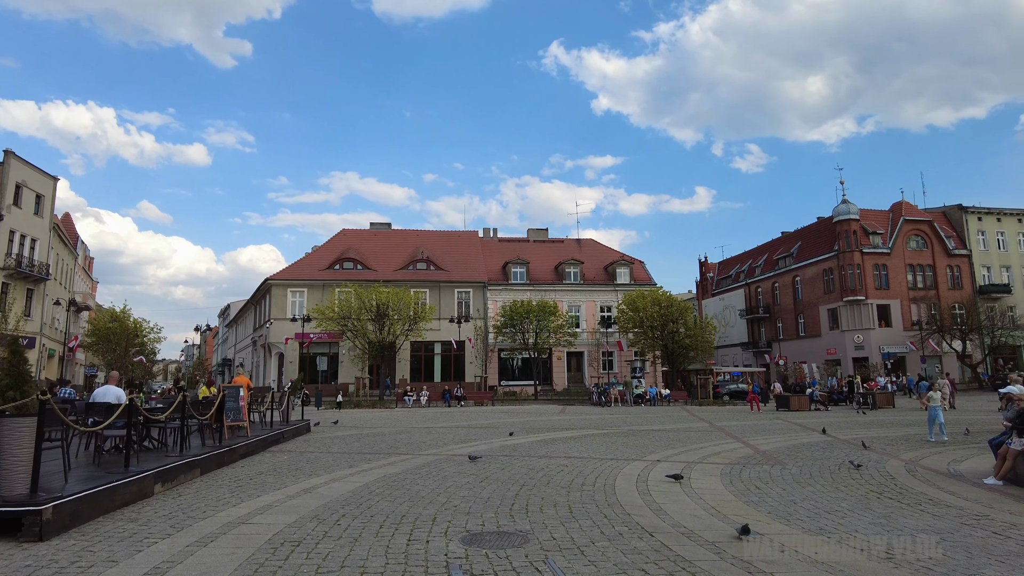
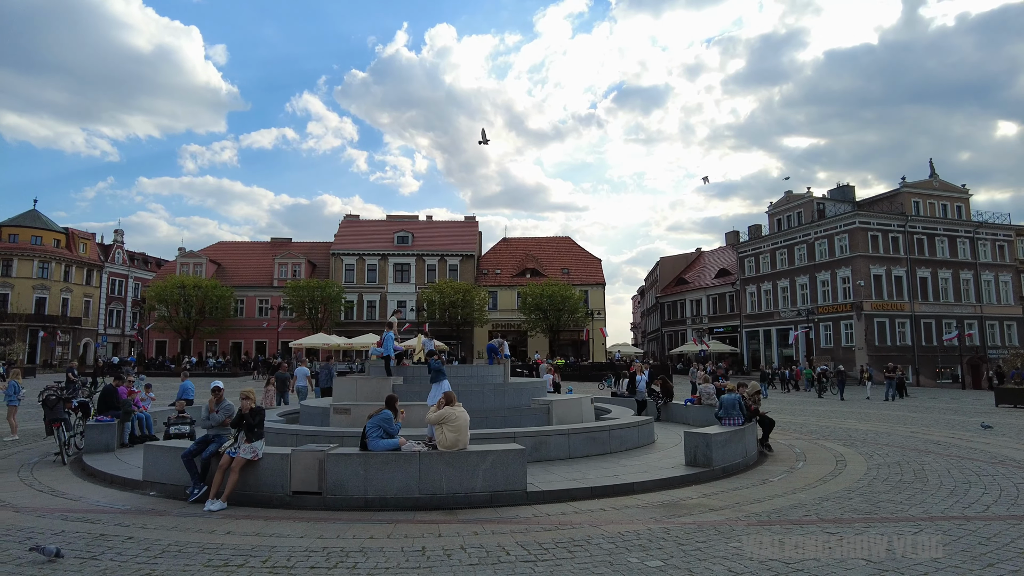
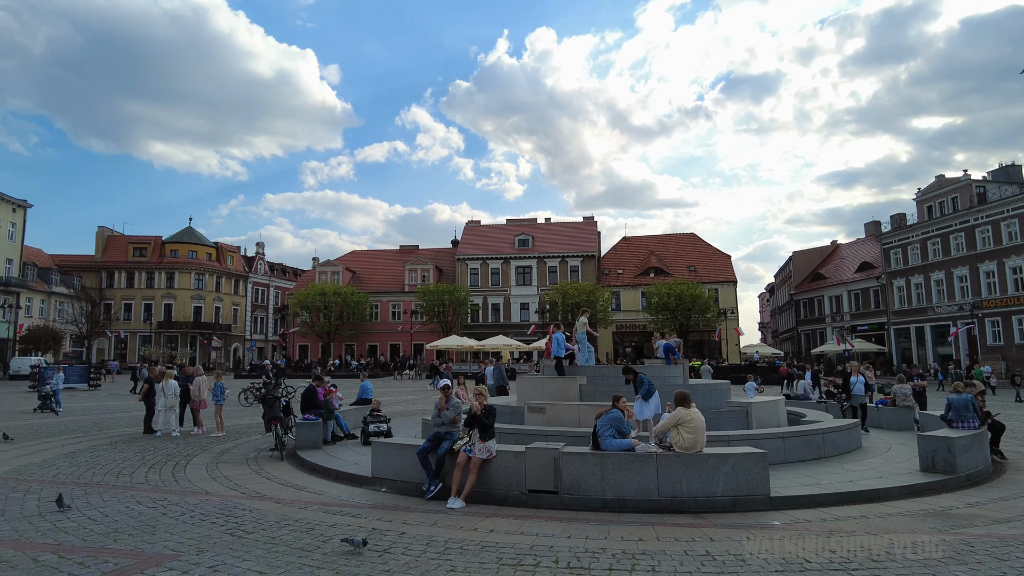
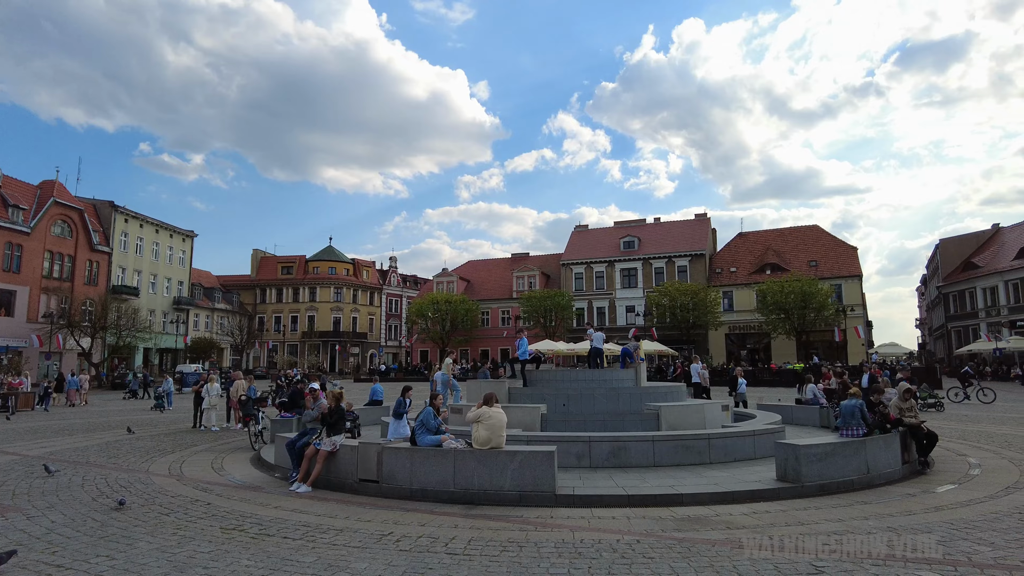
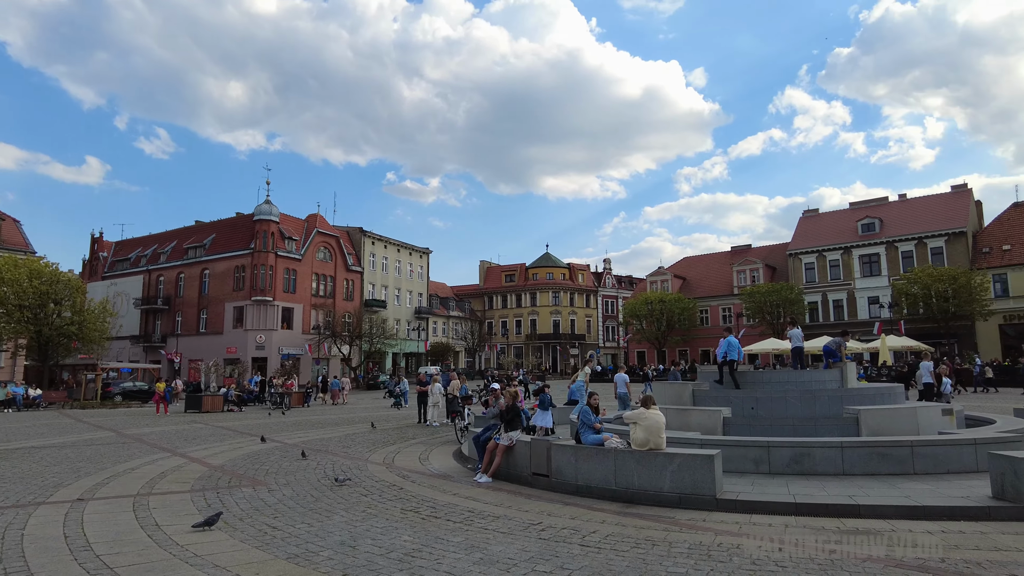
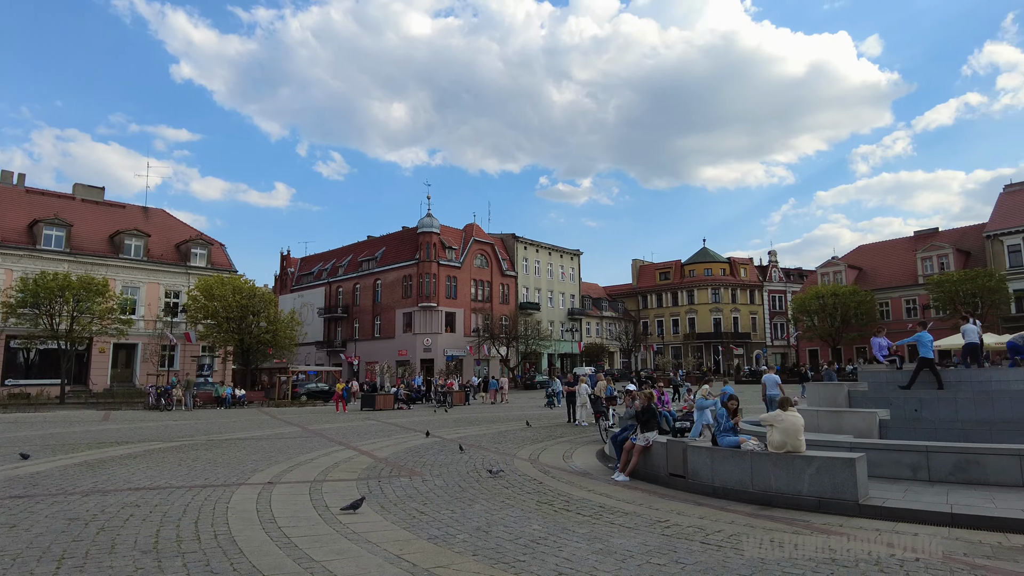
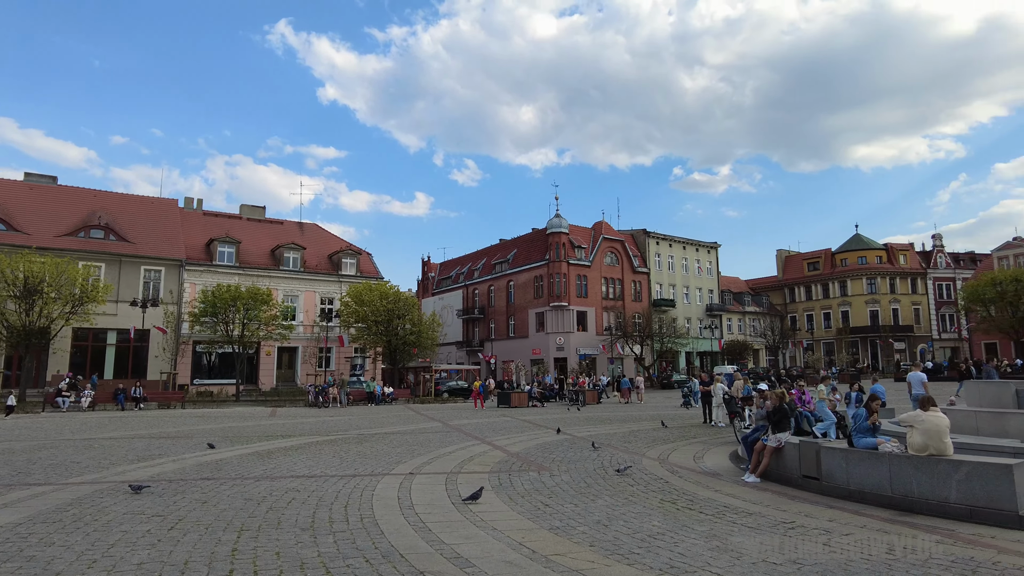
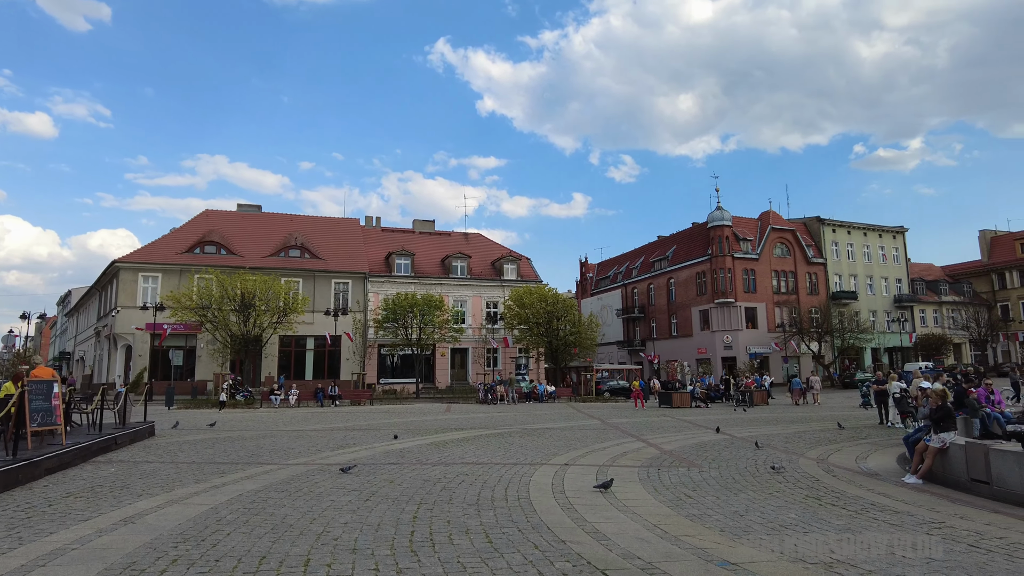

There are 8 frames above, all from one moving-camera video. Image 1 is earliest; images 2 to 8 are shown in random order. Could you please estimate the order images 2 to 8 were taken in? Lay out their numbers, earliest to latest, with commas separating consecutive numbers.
8, 7, 6, 5, 4, 2, 3
